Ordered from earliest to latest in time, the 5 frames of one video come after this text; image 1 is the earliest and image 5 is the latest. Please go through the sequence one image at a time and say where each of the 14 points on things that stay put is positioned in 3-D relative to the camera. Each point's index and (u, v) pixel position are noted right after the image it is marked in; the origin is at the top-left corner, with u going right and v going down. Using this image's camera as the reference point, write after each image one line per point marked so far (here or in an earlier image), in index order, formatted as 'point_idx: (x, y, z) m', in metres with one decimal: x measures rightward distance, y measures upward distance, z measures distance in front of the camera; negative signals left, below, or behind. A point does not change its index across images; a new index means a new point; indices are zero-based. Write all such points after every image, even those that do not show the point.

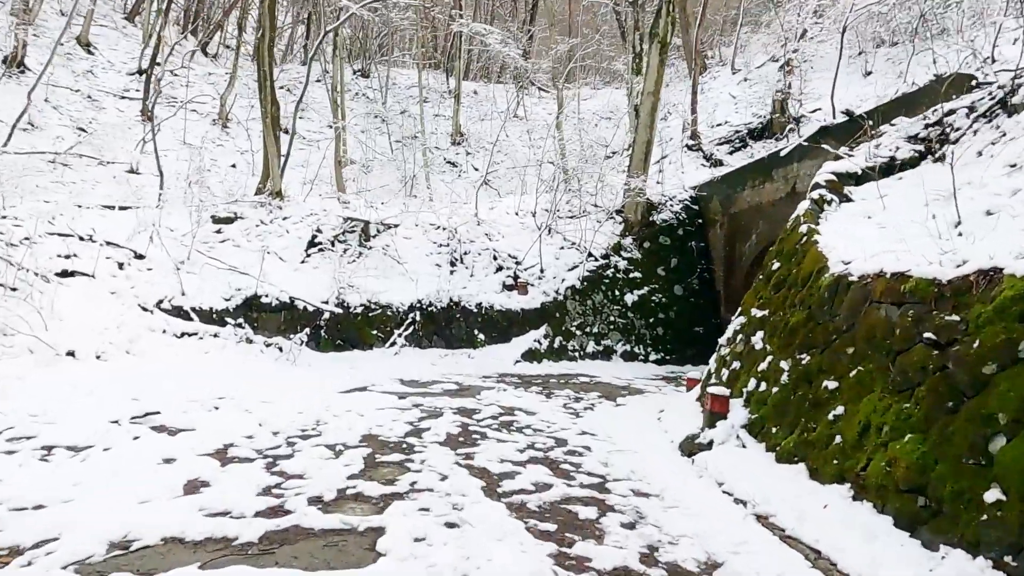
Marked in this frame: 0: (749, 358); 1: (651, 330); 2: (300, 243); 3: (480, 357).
0: (+2.0, -0.6, +5.4) m
1: (+2.7, -0.8, +12.7) m
2: (-3.6, +0.8, +11.2) m
3: (-0.5, -1.2, +11.0) m
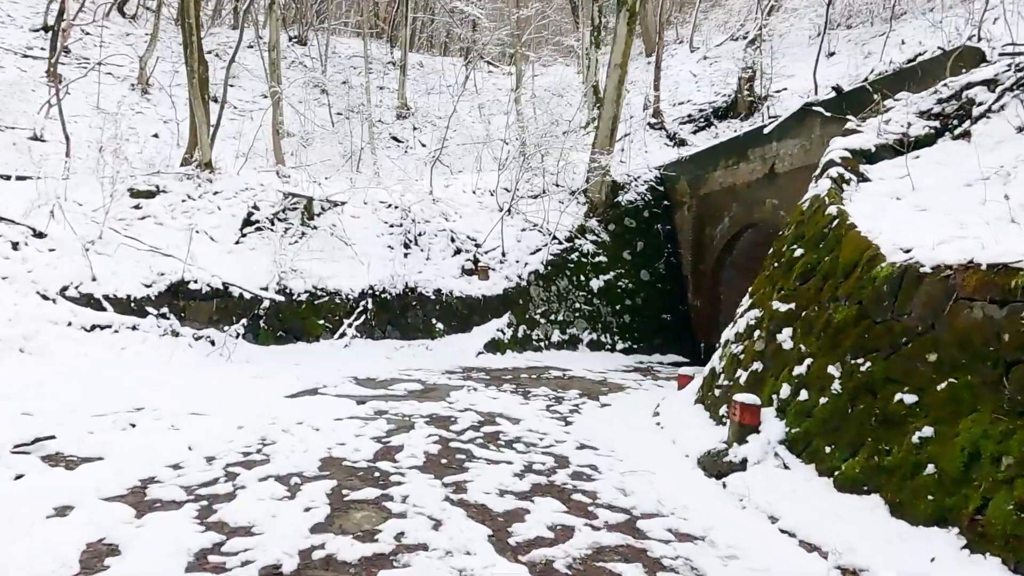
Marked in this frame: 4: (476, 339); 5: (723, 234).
0: (+1.9, -0.5, +4.7) m
1: (+1.9, -0.5, +12.1) m
2: (-4.2, +1.0, +9.9) m
3: (-1.1, -0.9, +10.0) m
4: (-0.6, -0.8, +10.4) m
5: (+3.7, +0.9, +11.7) m
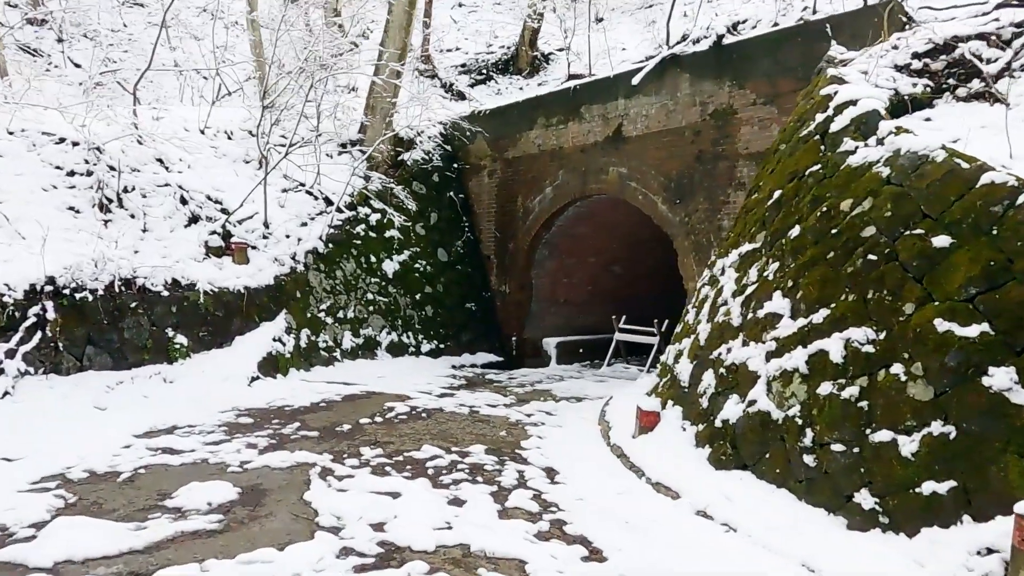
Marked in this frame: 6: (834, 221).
0: (+2.1, -0.6, +2.8) m
1: (-1.3, -0.3, +9.3) m
2: (-5.7, +1.0, +4.5) m
3: (-3.0, -0.8, +6.2) m
4: (-2.7, -0.7, +6.7) m
5: (+0.5, +1.2, +9.8) m
6: (+2.0, +0.4, +4.1) m
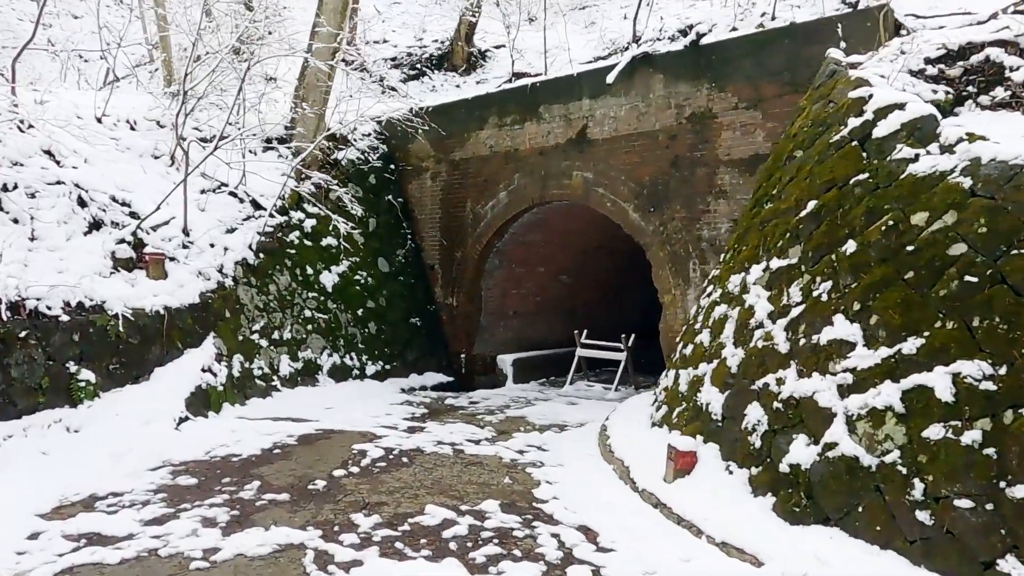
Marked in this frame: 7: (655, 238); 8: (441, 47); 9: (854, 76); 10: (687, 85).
0: (+2.5, -0.7, +2.4) m
1: (-1.9, -0.5, +8.3) m
2: (-5.5, +0.8, +2.9) m
3: (-3.1, -1.0, +4.9) m
4: (-2.9, -0.9, +5.6) m
5: (-0.2, +1.0, +9.1) m
6: (+2.2, +0.3, +3.7) m
7: (+1.6, +0.6, +7.5) m
8: (-1.3, +4.5, +12.3) m
9: (+2.6, +1.6, +5.0) m
10: (+1.9, +2.2, +7.2) m
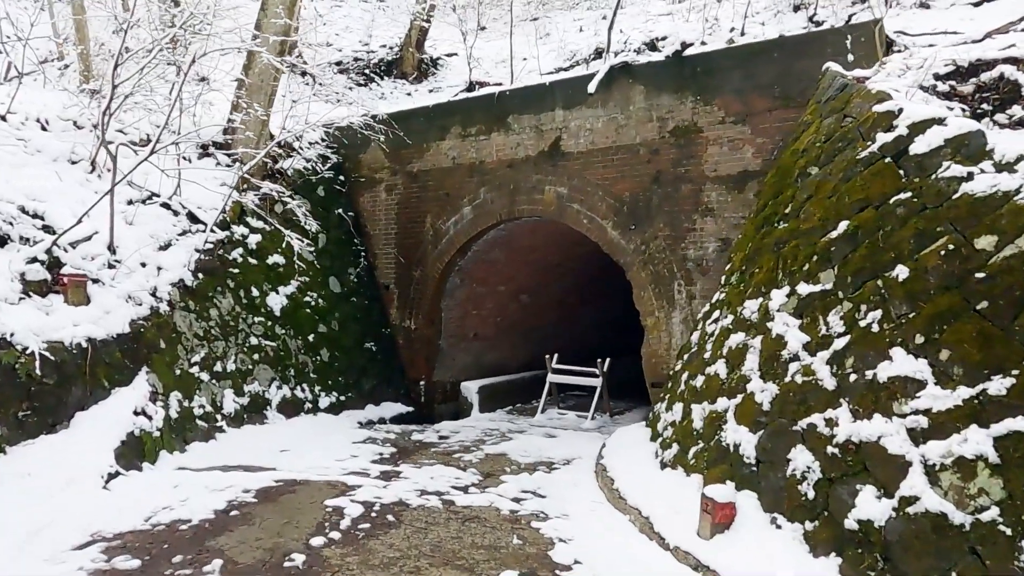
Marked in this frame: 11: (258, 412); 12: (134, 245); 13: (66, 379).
0: (+2.8, -0.8, +2.1) m
1: (-2.2, -0.8, +7.5) m
2: (-5.2, +0.7, +1.8) m
3: (-3.0, -1.2, +4.0) m
4: (-2.9, -1.1, +4.6) m
5: (-0.7, +0.7, +8.4) m
6: (+2.3, +0.1, +3.3) m
7: (+1.3, +0.3, +7.1) m
8: (-2.1, +4.2, +11.7) m
9: (+2.6, +1.4, +4.8) m
10: (+1.7, +2.0, +6.9) m
11: (-2.5, -1.2, +6.5) m
12: (-3.5, +0.4, +6.1) m
13: (-3.2, -0.6, +4.8) m
